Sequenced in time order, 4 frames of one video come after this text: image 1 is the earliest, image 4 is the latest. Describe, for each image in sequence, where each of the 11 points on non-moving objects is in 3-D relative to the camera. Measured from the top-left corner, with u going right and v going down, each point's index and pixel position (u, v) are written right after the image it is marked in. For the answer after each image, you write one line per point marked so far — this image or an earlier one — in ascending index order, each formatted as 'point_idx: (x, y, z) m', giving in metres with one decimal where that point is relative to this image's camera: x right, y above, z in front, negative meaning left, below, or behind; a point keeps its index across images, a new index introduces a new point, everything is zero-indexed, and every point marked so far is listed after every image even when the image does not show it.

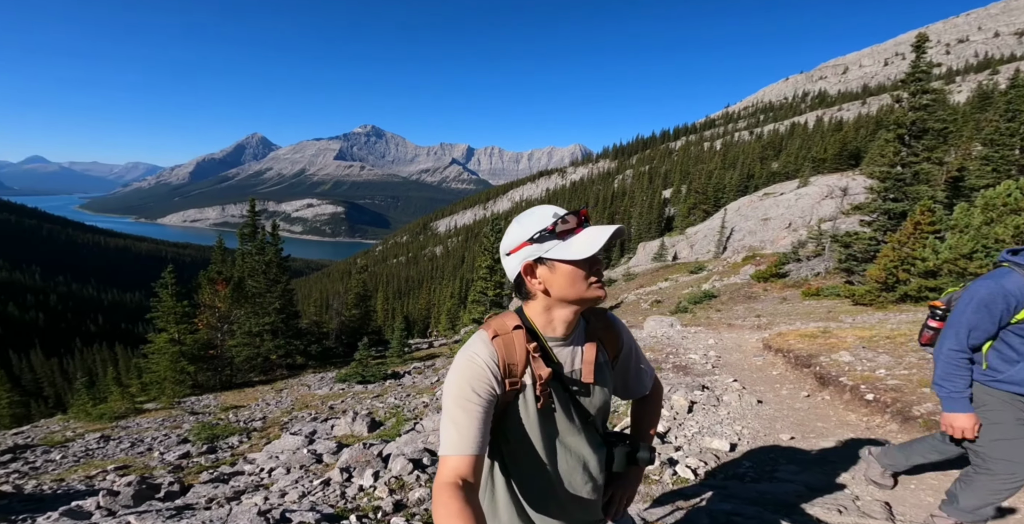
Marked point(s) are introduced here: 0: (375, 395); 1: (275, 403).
0: (-4.3, -4.5, +16.6) m
1: (-8.6, -5.2, +18.2) m
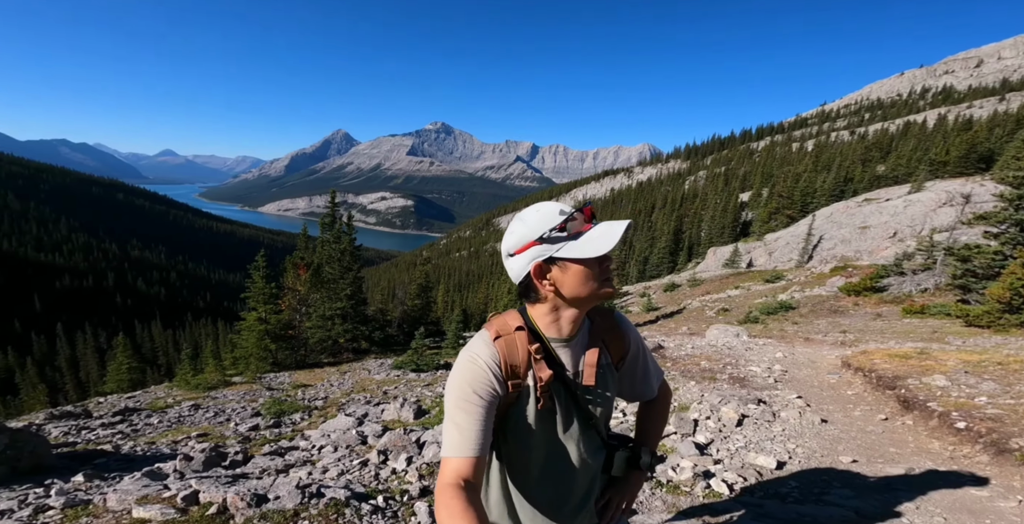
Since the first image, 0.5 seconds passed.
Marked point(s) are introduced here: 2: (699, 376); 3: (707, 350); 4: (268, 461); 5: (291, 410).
0: (-2.7, -4.2, +17.2) m
1: (-6.7, -4.8, +19.4) m
2: (+5.5, -3.3, +14.5) m
3: (+6.9, -3.1, +17.6) m
4: (-5.3, -4.7, +11.3) m
5: (-6.9, -4.9, +16.0) m
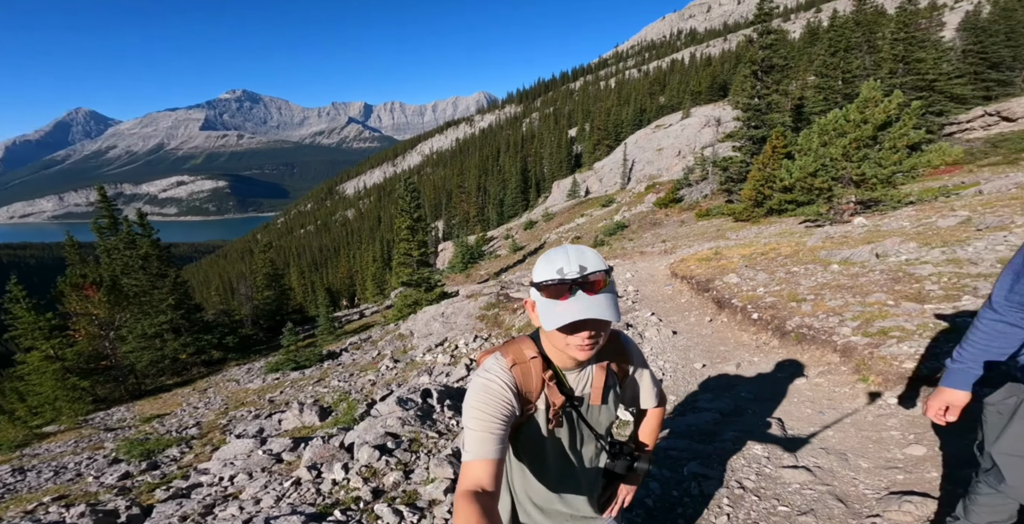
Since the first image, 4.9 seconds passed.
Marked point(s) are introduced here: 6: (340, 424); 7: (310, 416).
0: (-6.2, -3.7, +16.2) m
1: (-10.6, -4.8, +17.1) m
2: (+2.2, -1.6, +16.3) m
3: (+2.4, -0.9, +19.6) m
4: (-6.6, -5.1, +10.0) m
5: (-9.6, -5.2, +13.8) m
6: (-4.4, -4.0, +13.1) m
7: (-5.3, -4.0, +13.3) m
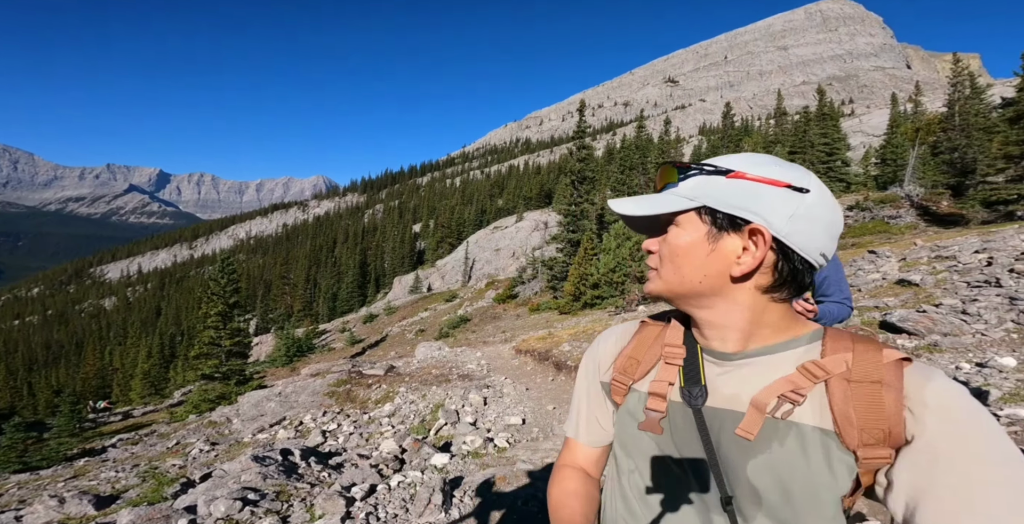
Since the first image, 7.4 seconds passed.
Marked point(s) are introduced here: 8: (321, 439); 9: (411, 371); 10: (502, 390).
0: (-8.7, -4.5, +9.8) m
1: (-12.8, -5.4, +8.0) m
2: (-1.6, -3.3, +14.6) m
3: (-3.0, -3.9, +17.5) m
4: (-6.0, -3.3, +4.1) m
5: (-10.4, -4.6, +5.7) m
6: (-5.6, -3.7, +8.0) m
7: (-6.5, -3.7, +7.7) m
8: (-4.3, -4.1, +11.7) m
9: (-3.2, -3.6, +16.0) m
10: (+1.0, -3.0, +13.6) m
